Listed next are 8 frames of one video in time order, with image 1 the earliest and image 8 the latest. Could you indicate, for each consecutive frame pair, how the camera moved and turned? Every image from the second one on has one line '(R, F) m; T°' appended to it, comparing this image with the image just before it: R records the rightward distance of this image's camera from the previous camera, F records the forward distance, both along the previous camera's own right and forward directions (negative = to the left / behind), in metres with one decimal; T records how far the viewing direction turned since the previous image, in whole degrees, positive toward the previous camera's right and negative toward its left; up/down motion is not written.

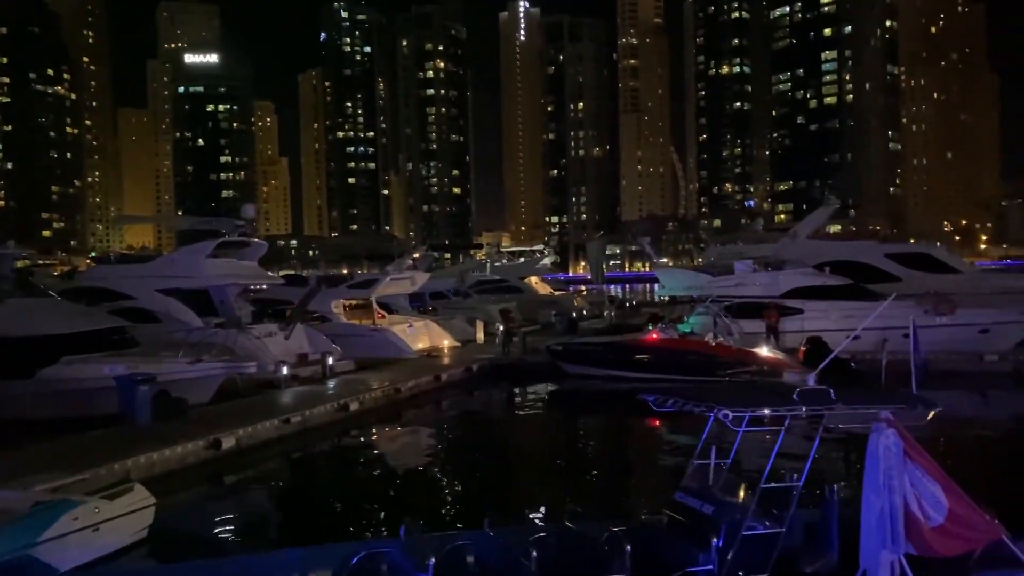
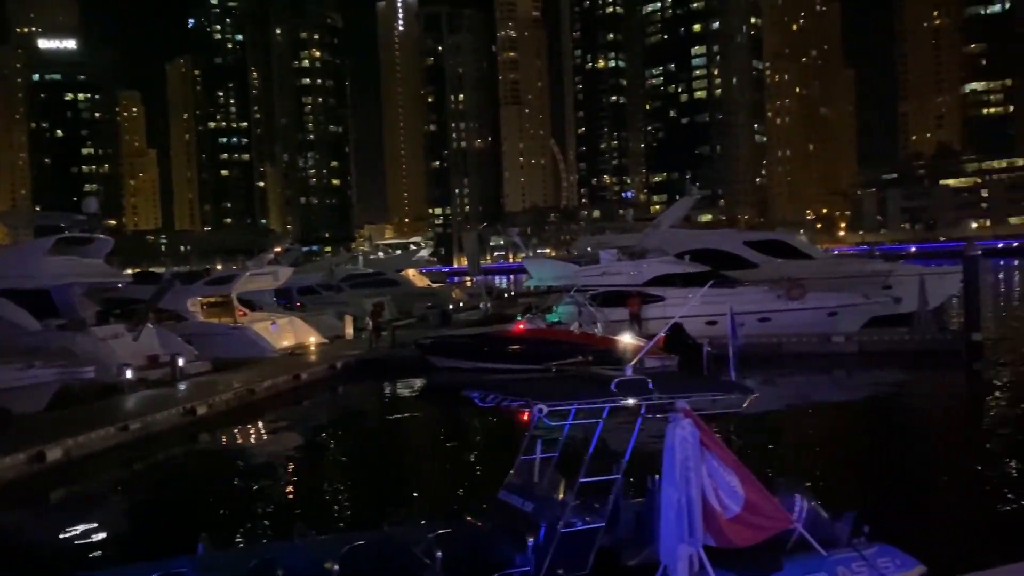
(+0.5, +0.3) m; +8°
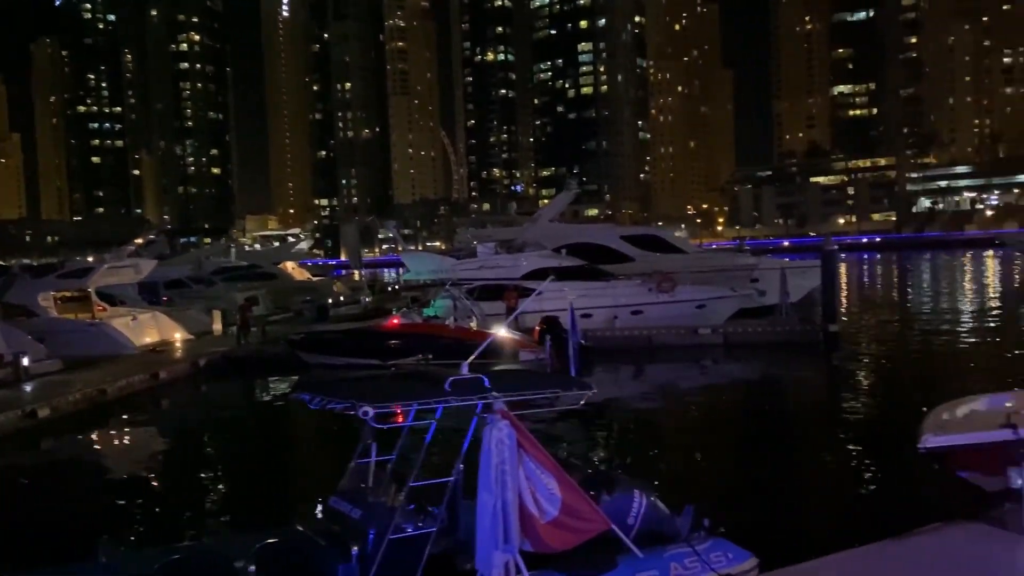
(+0.4, +0.2) m; +7°
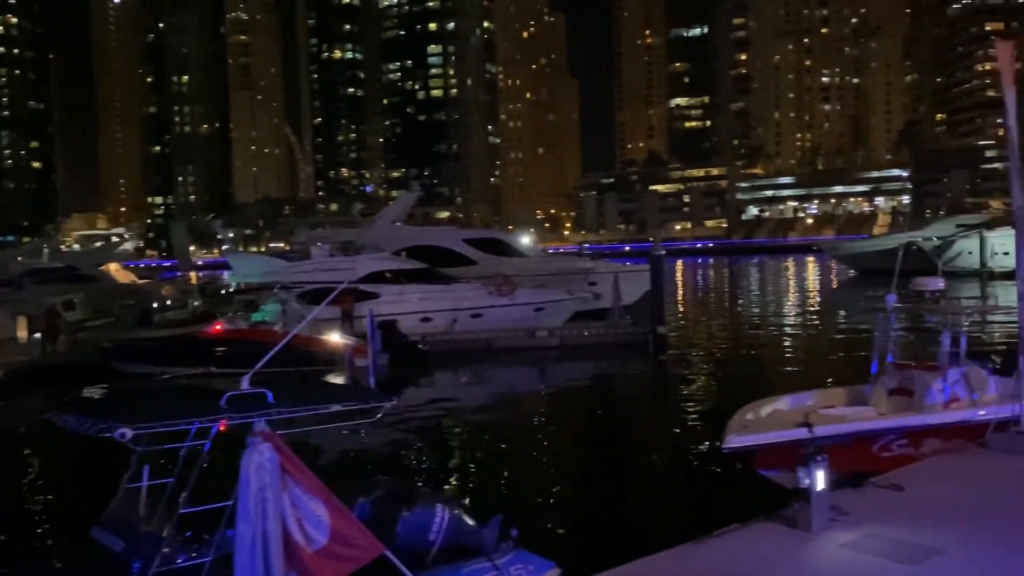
(+0.4, +0.3) m; +10°
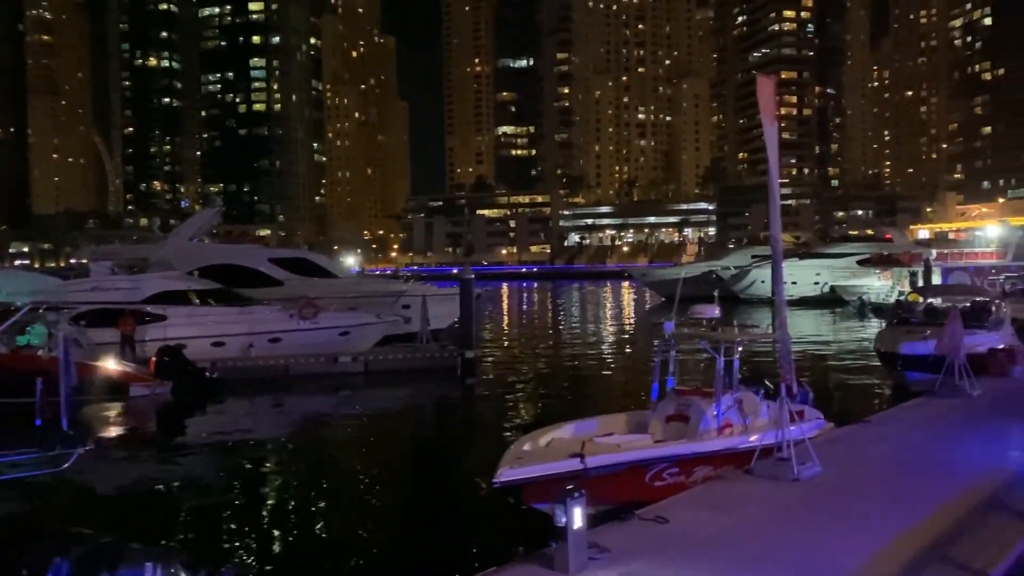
(+0.6, +0.5) m; +11°
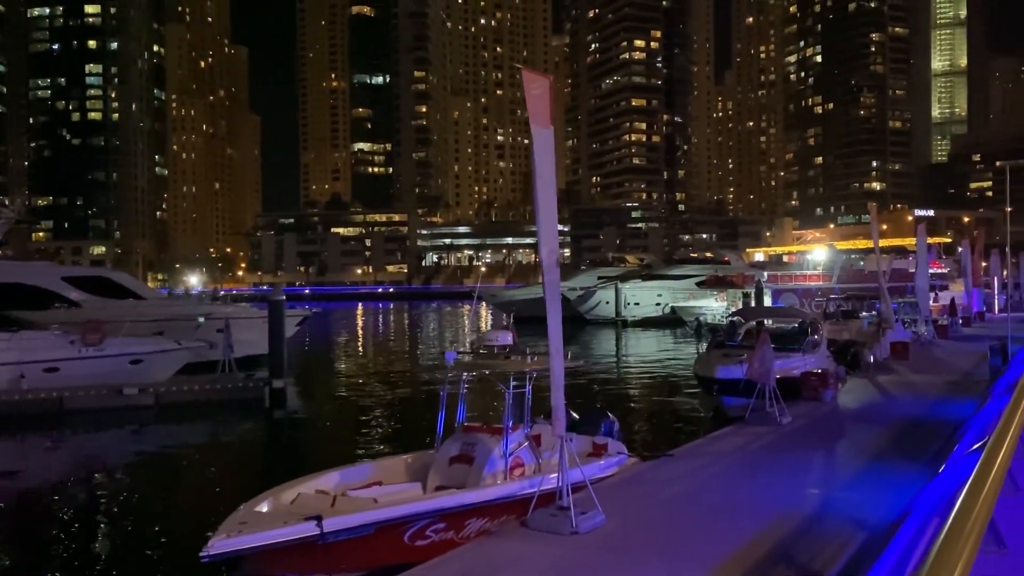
(+1.1, +1.2) m; +9°
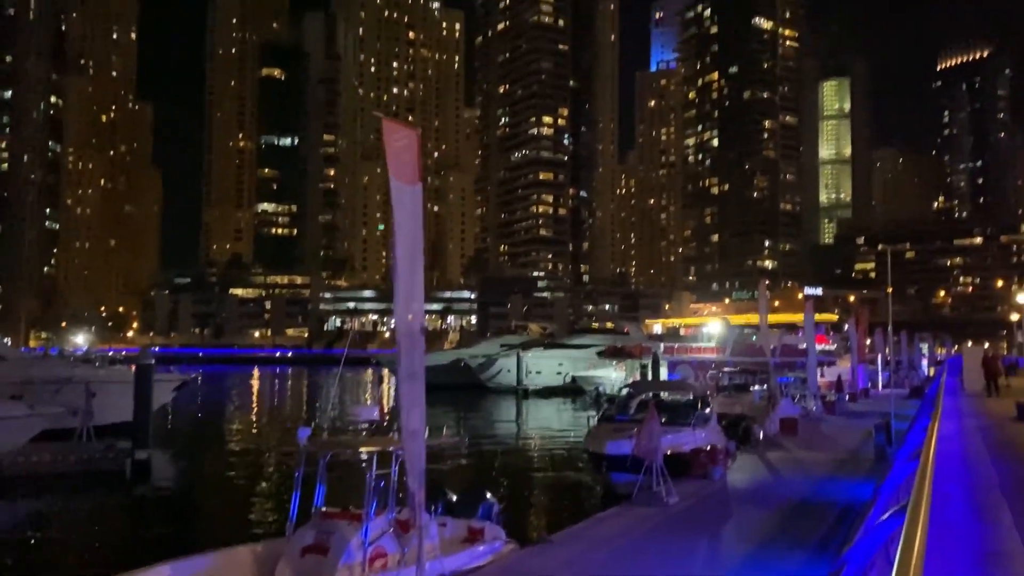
(+0.4, +0.6) m; +6°
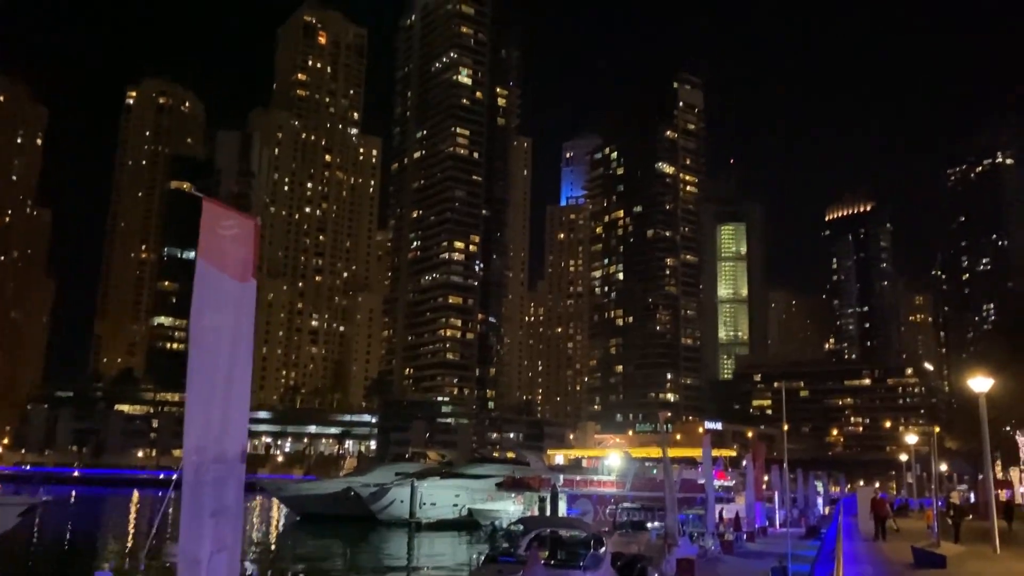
(+0.4, +0.8) m; +6°
